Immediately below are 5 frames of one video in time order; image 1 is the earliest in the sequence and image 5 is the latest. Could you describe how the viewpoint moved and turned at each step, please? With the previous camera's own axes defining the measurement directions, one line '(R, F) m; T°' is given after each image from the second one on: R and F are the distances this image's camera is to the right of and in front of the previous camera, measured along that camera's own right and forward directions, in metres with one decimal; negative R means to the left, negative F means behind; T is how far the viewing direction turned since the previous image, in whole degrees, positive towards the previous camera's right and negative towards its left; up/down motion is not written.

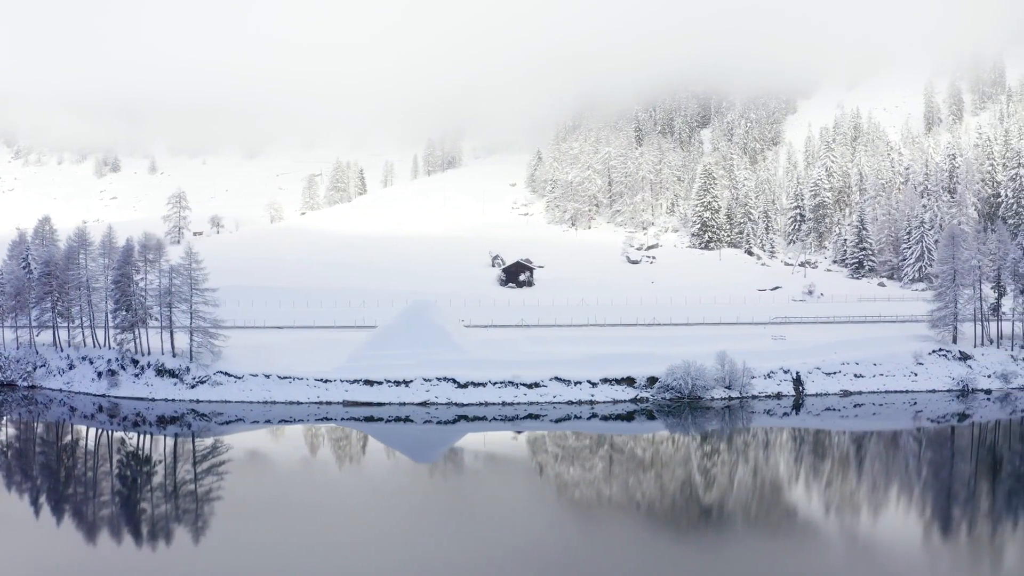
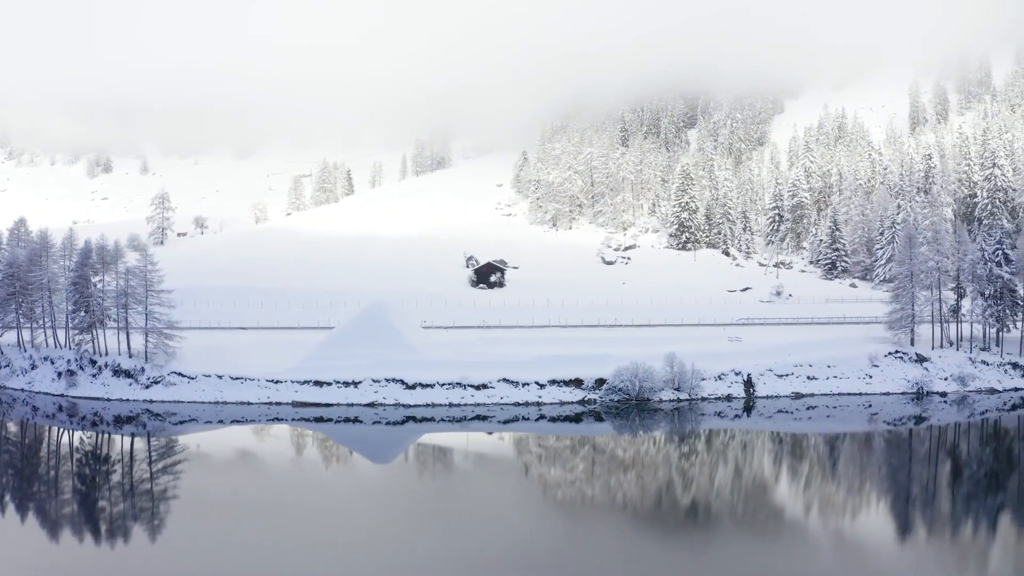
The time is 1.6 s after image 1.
(+4.4, -0.1) m; -1°
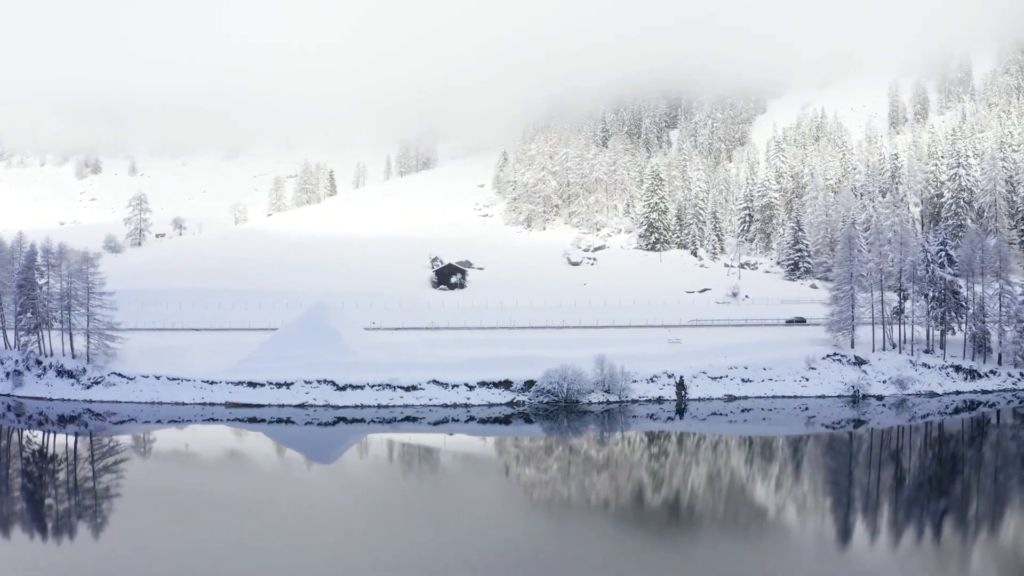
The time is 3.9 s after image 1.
(+6.1, -0.2) m; -1°
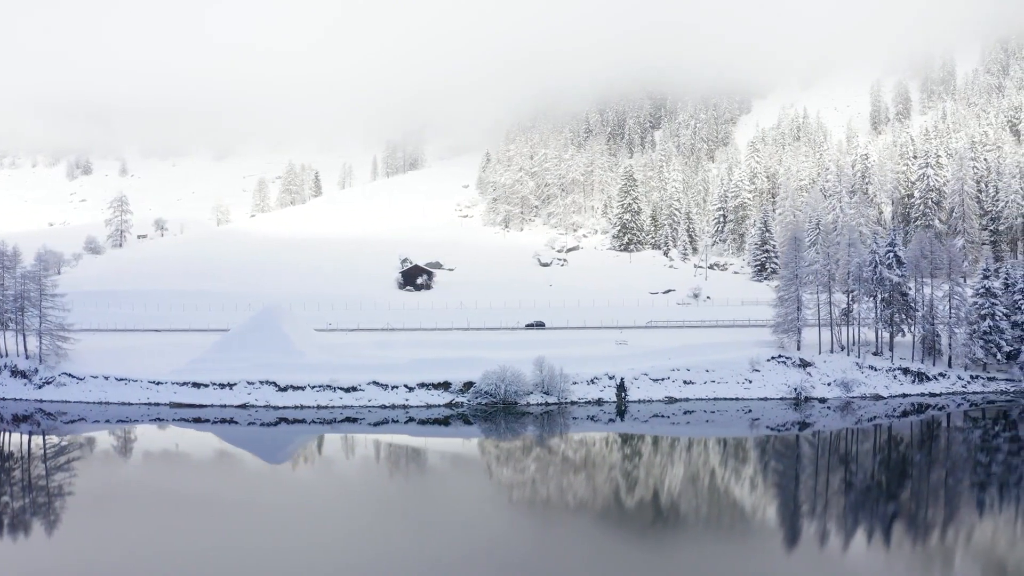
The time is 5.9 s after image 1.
(+5.3, -0.2) m; -1°
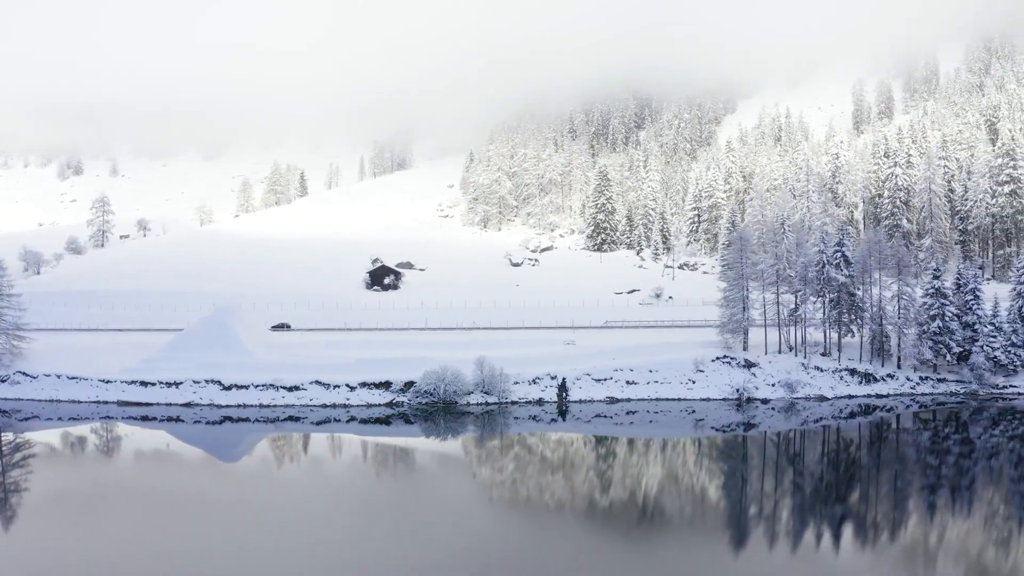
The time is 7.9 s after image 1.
(+5.3, -0.3) m; -1°
